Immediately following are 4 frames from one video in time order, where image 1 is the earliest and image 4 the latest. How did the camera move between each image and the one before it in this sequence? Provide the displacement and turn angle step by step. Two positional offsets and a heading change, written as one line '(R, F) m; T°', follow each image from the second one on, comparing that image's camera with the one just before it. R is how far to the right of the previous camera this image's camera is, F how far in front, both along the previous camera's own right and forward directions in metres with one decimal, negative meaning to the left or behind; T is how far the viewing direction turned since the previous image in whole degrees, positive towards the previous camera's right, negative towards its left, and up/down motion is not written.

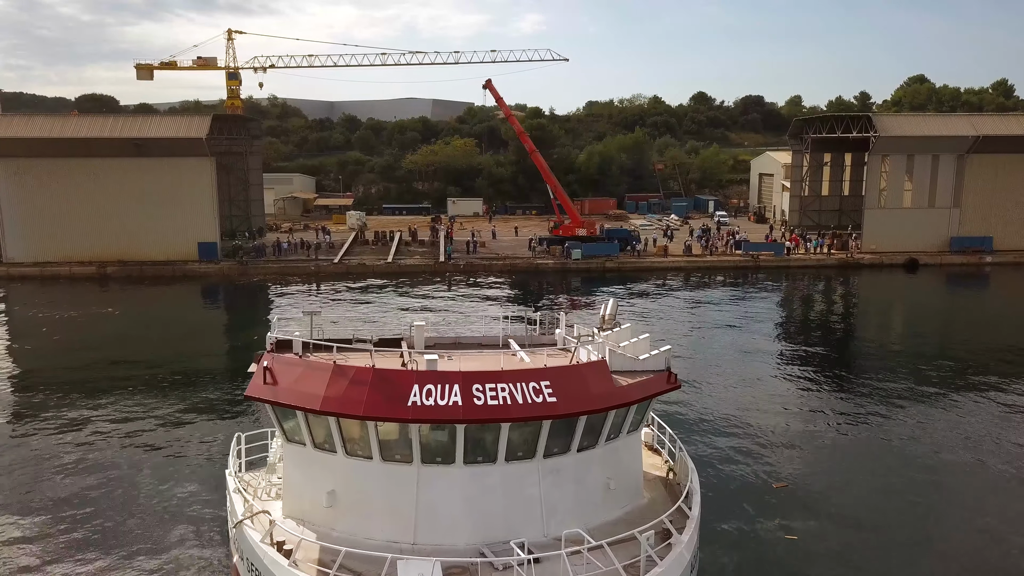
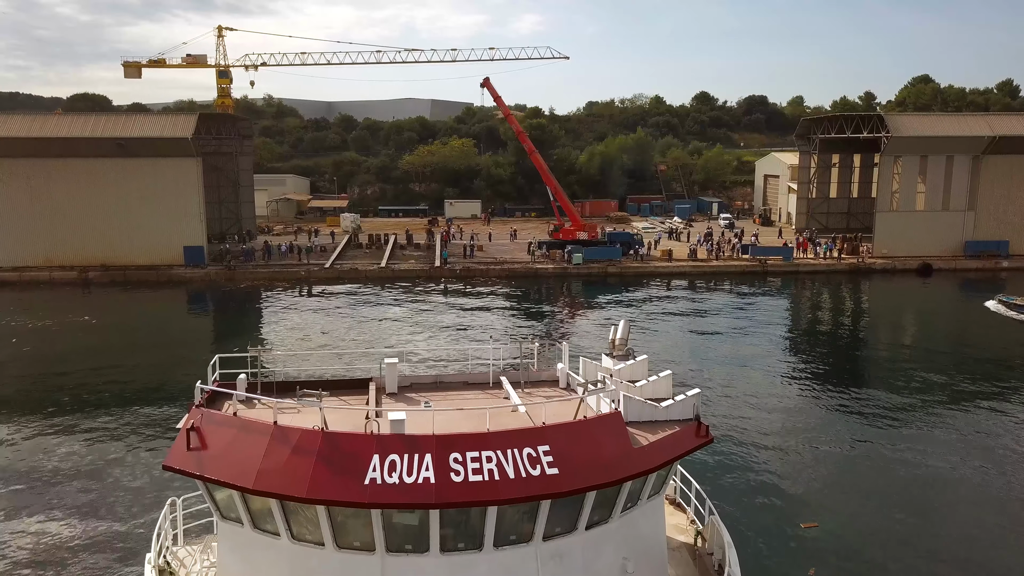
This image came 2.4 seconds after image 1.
(+0.1, +1.4) m; 0°
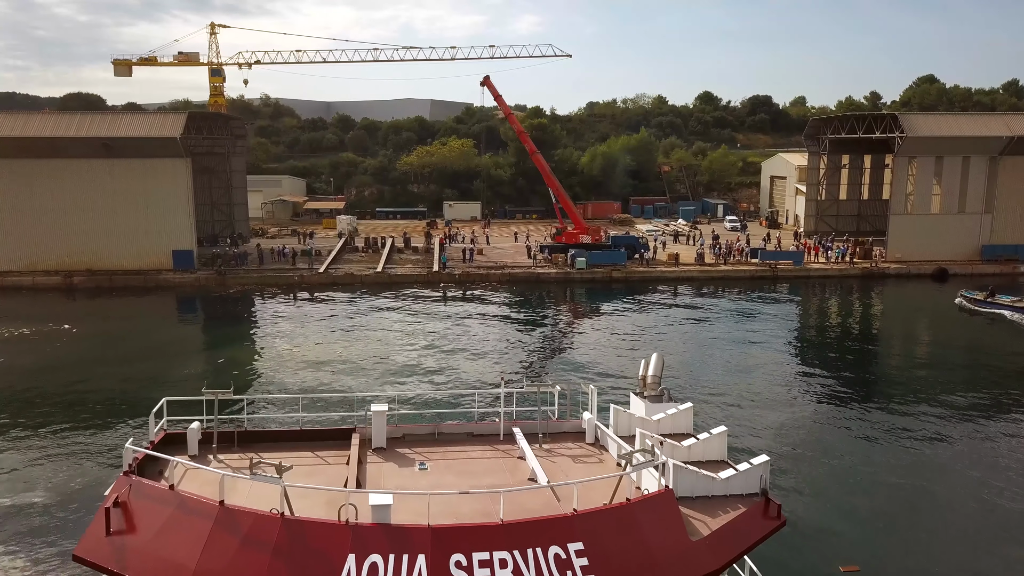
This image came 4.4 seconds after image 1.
(-0.1, +1.3) m; 0°
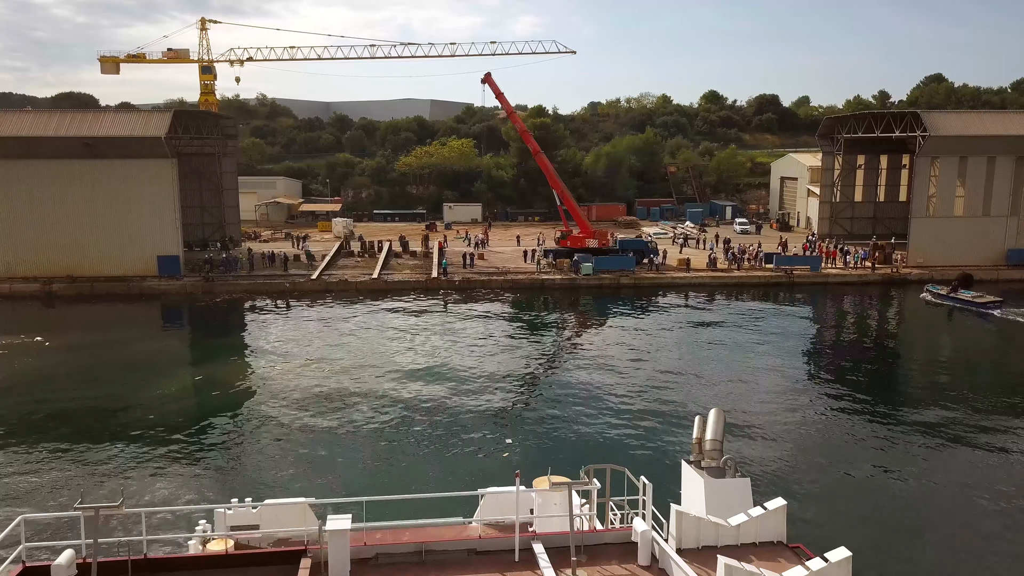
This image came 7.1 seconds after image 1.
(-0.1, +1.7) m; 0°
